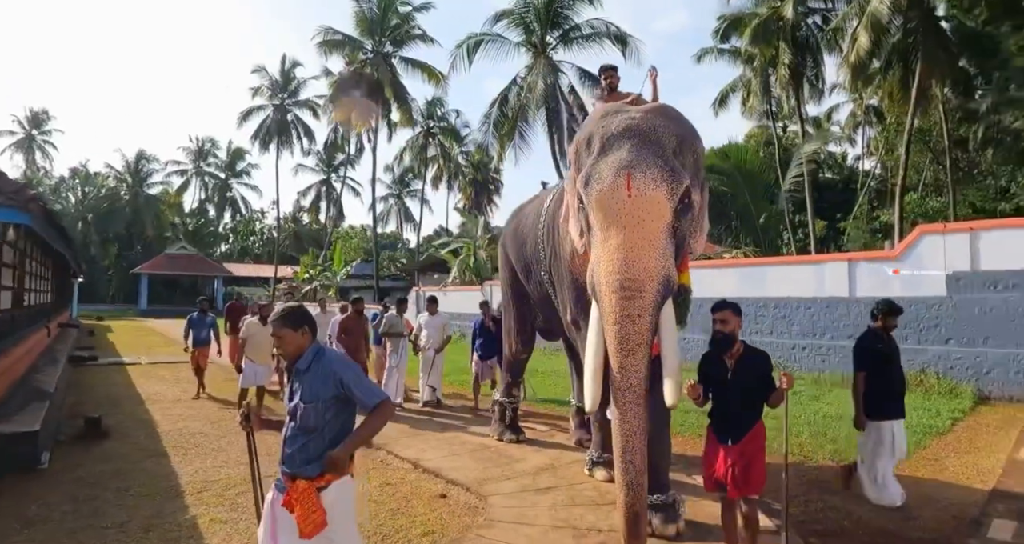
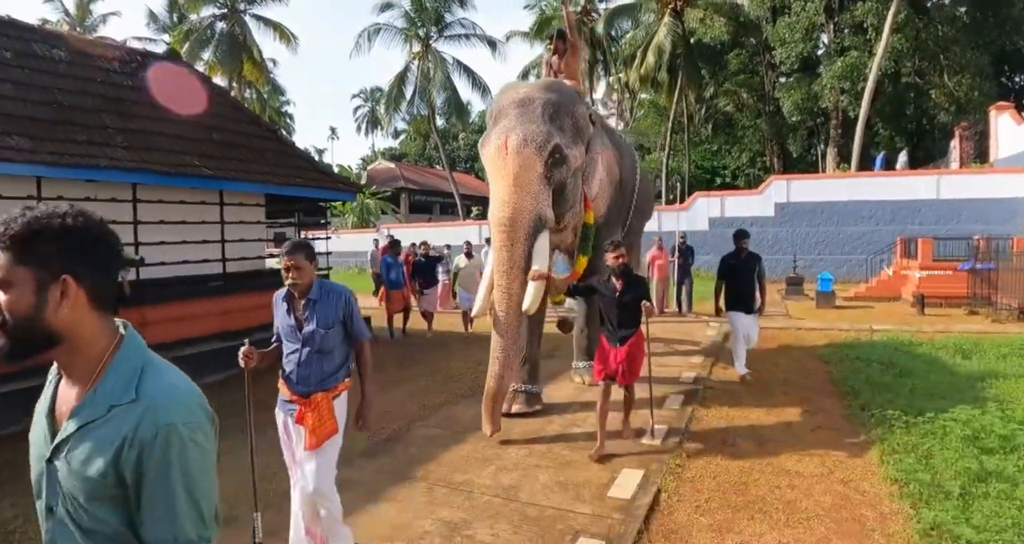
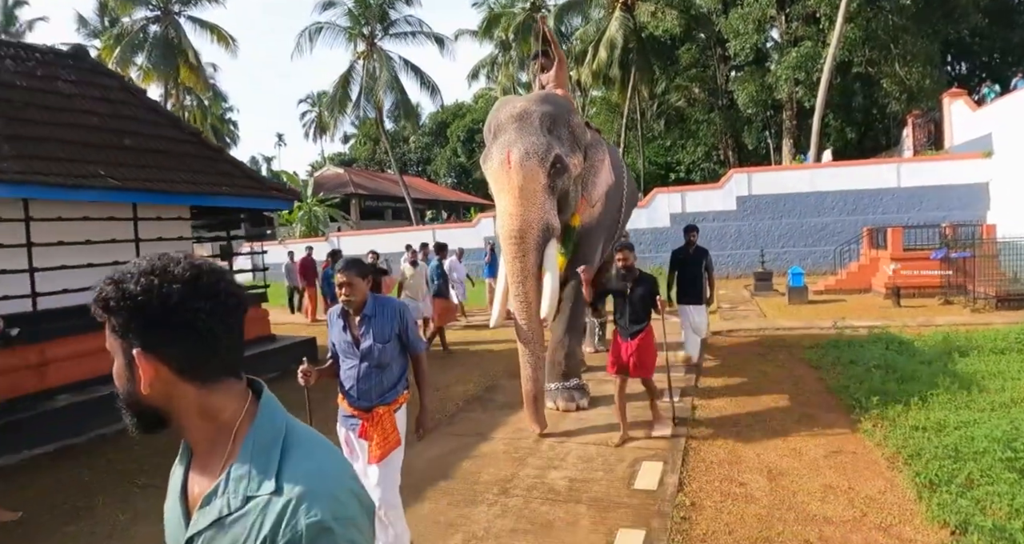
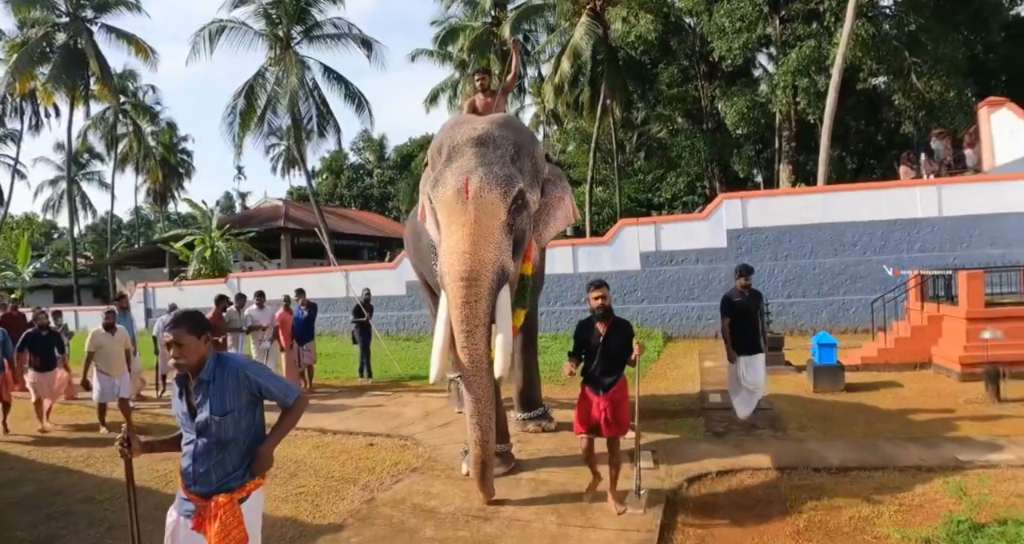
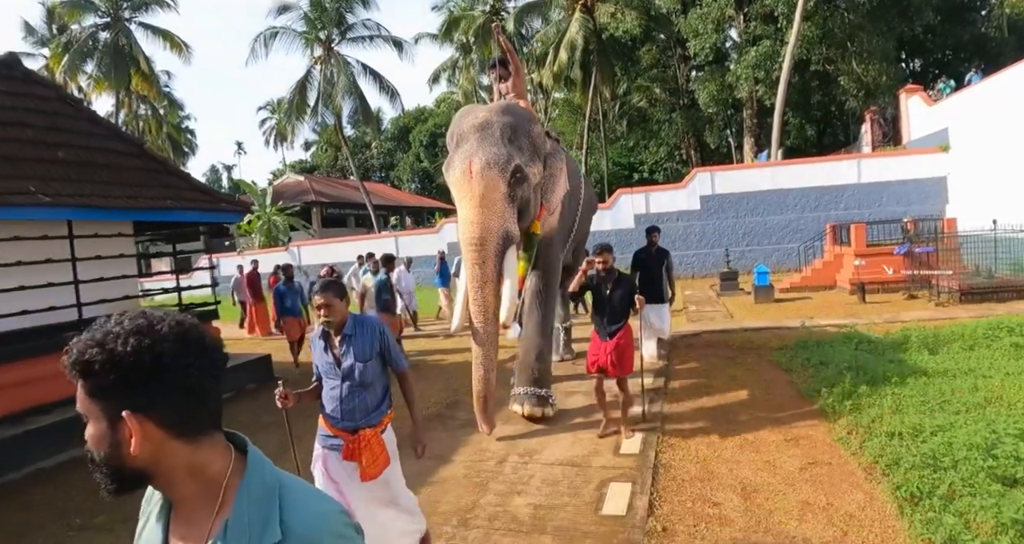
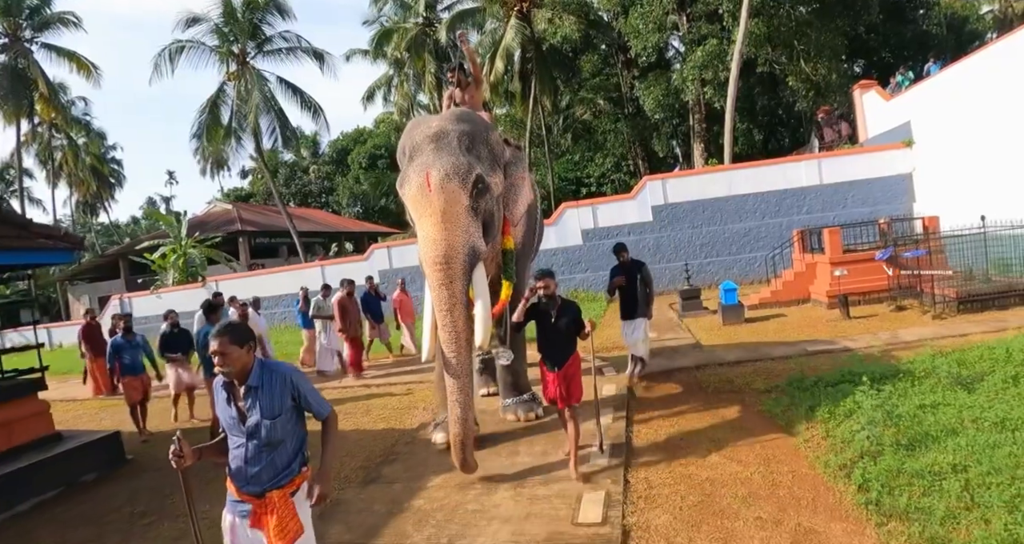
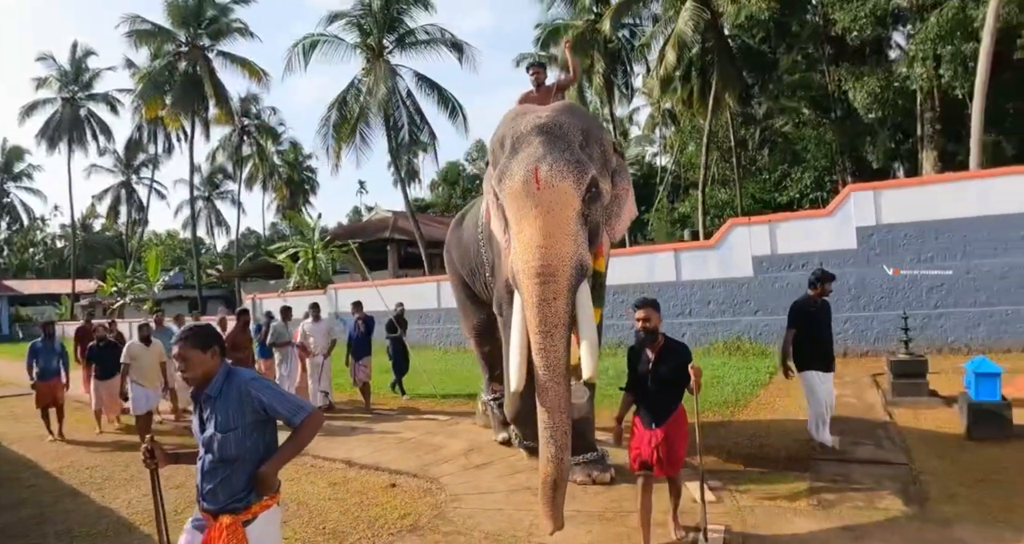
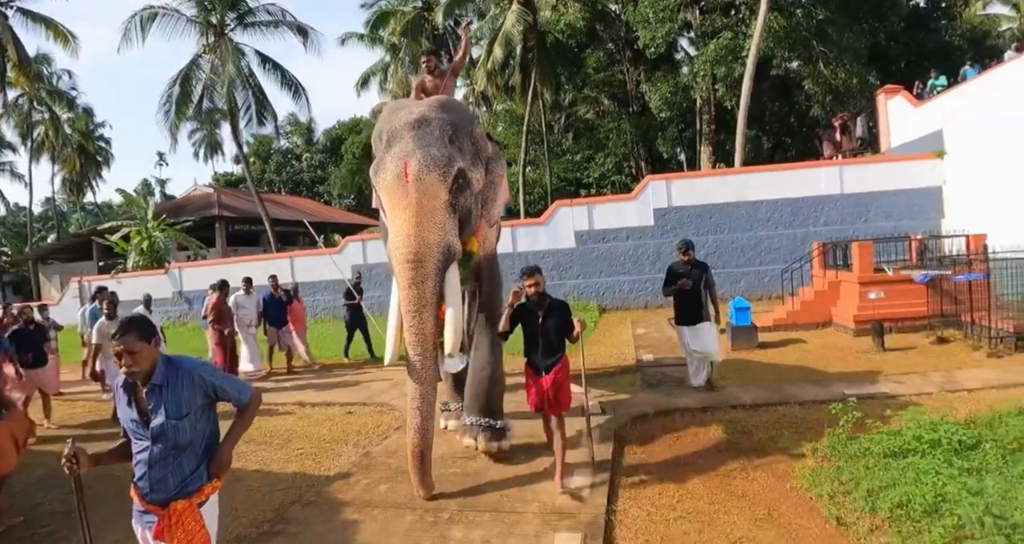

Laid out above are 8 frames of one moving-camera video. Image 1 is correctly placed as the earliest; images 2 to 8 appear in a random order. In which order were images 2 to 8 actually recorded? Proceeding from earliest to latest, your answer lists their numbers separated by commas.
7, 4, 8, 6, 5, 3, 2
